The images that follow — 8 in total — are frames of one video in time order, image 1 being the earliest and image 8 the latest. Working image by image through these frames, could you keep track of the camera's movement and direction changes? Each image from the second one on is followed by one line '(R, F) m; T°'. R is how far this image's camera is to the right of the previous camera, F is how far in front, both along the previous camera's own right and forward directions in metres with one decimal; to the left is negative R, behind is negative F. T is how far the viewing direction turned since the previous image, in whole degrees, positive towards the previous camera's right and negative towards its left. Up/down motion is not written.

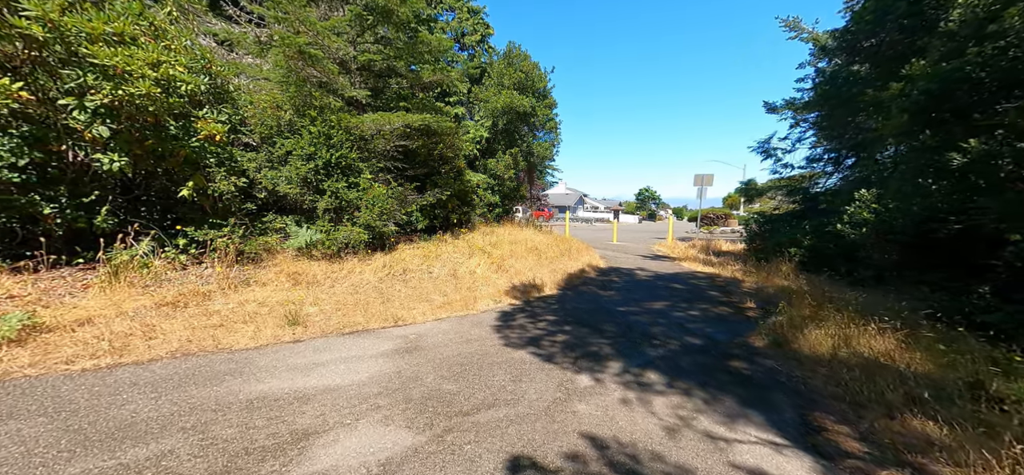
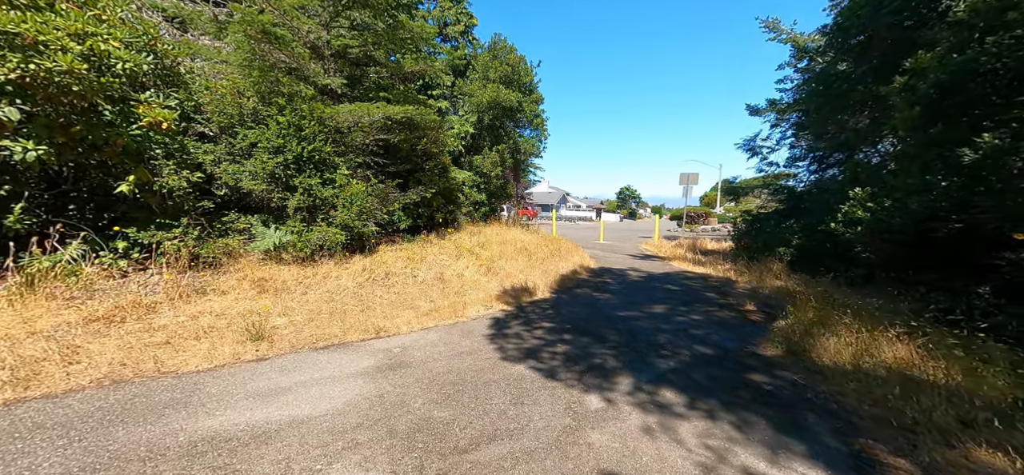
(-0.2, +0.5) m; +2°
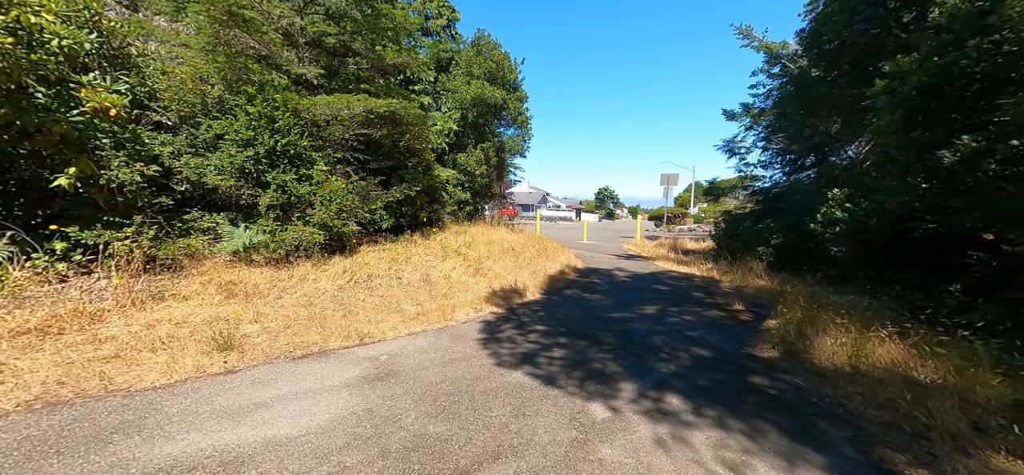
(-0.2, +0.2) m; +3°
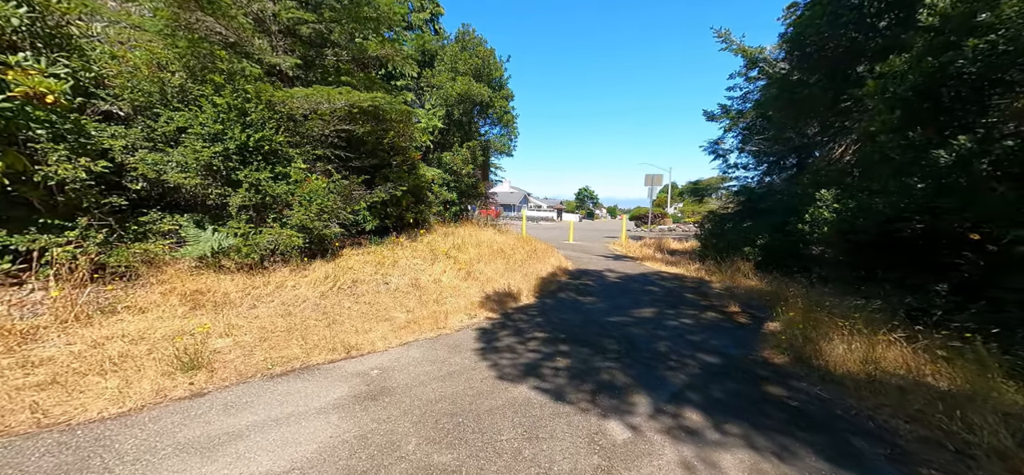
(-0.2, +0.3) m; +3°
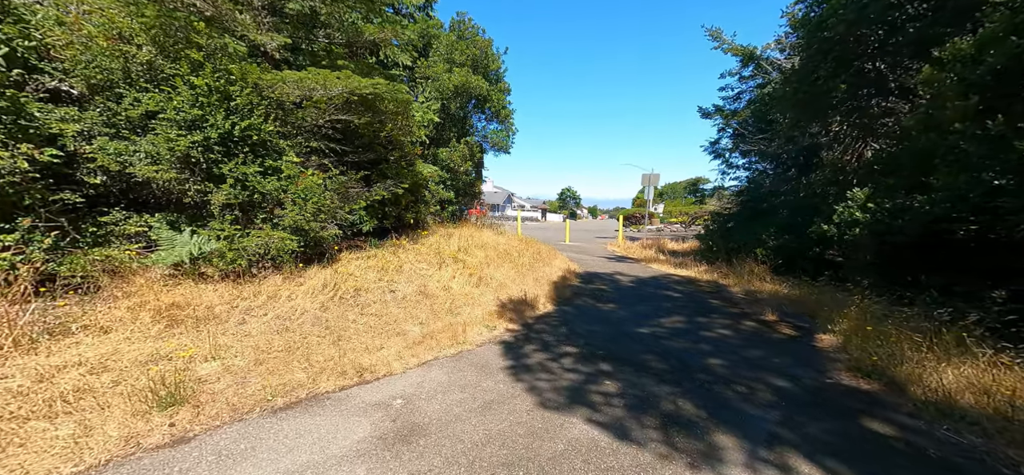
(-0.6, +0.6) m; +3°
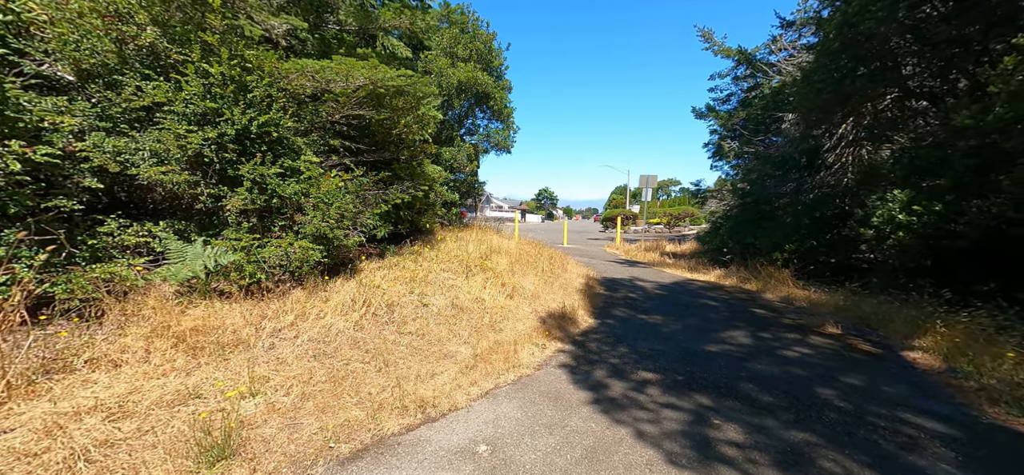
(-0.9, +0.5) m; +3°
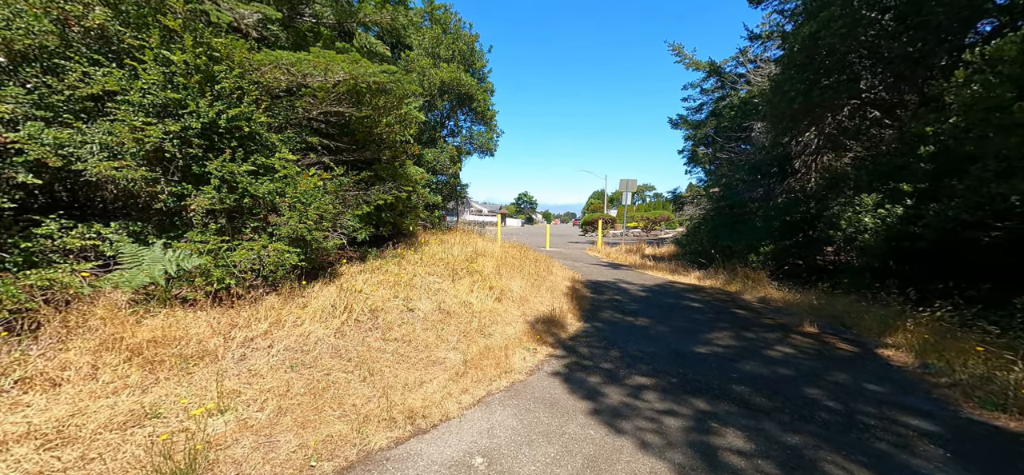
(-0.1, +0.2) m; +3°
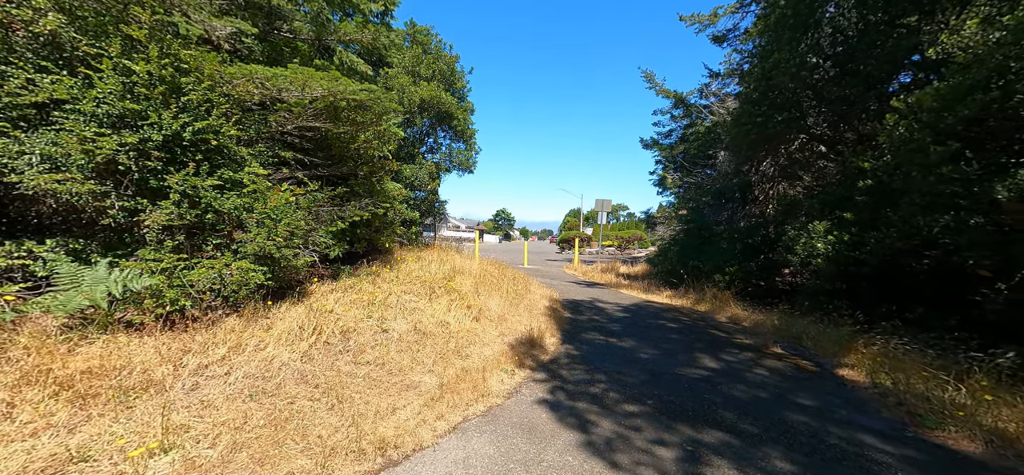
(0.0, +0.1) m; +3°
